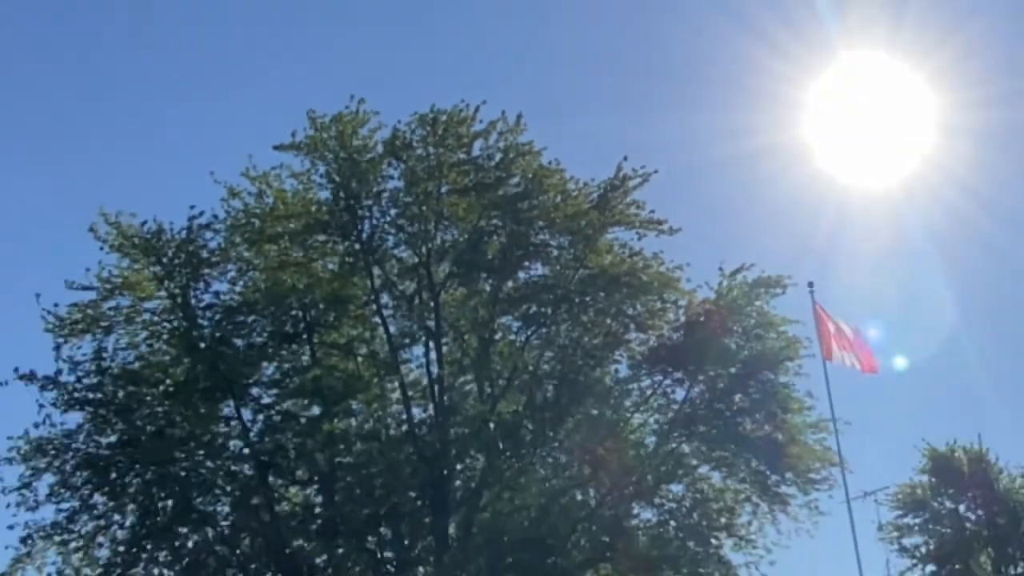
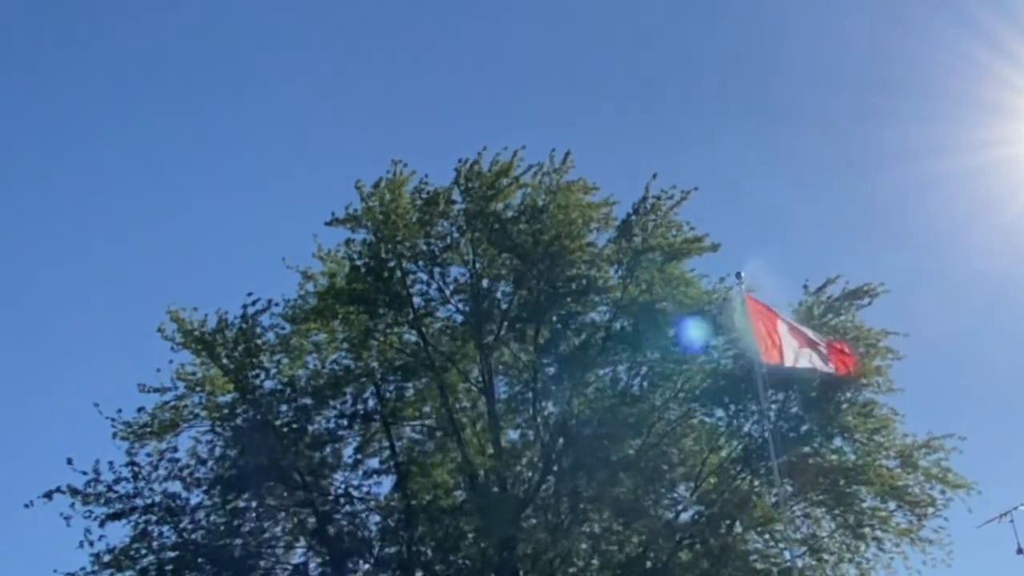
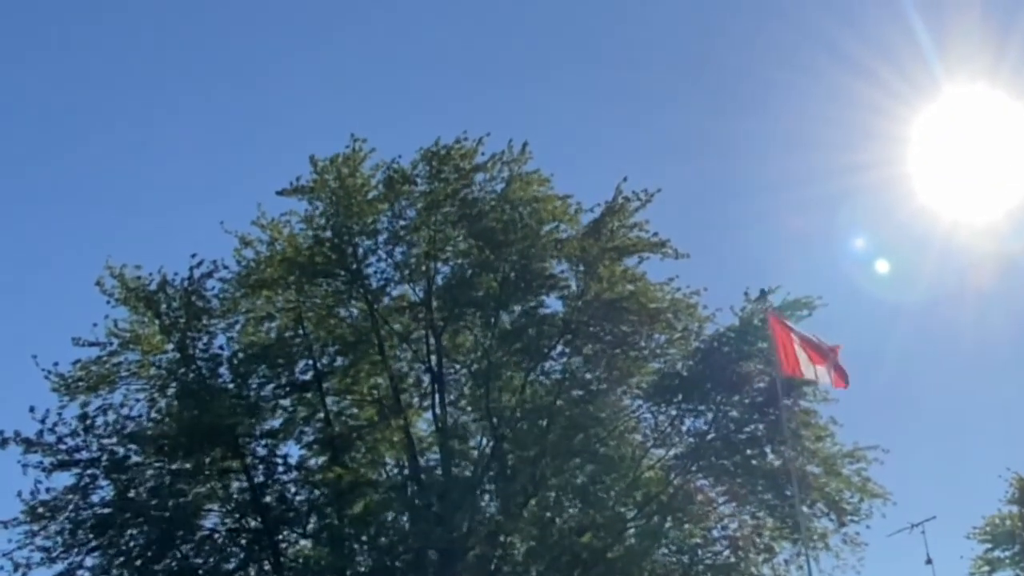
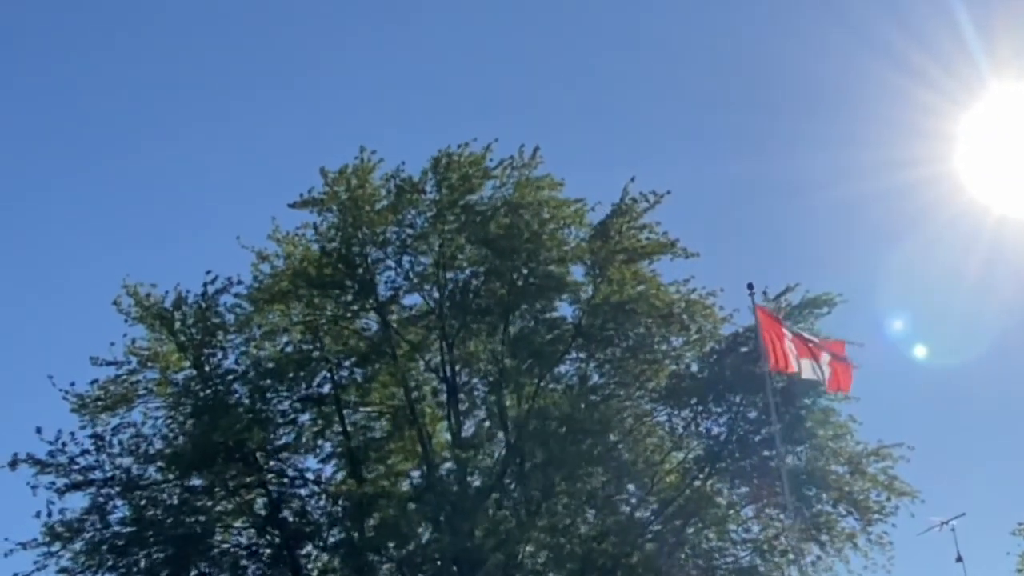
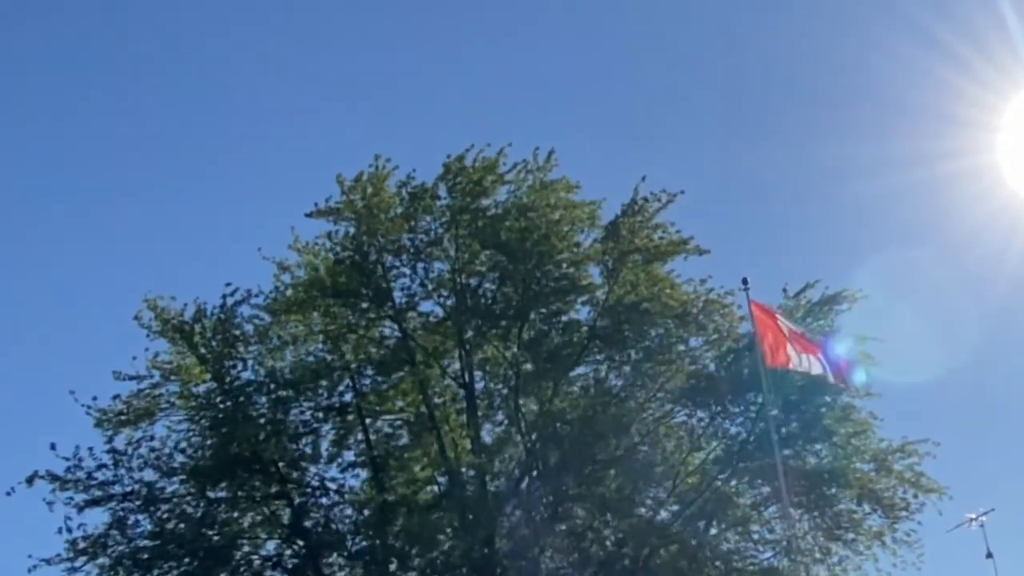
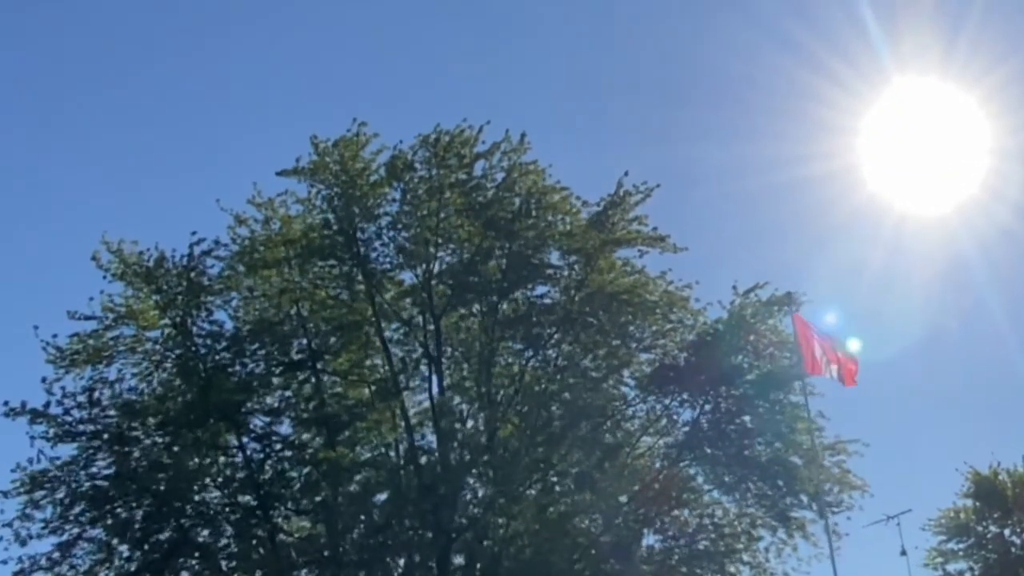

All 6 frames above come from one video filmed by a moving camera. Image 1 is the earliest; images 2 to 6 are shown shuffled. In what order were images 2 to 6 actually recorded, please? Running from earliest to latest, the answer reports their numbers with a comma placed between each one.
6, 3, 4, 5, 2
